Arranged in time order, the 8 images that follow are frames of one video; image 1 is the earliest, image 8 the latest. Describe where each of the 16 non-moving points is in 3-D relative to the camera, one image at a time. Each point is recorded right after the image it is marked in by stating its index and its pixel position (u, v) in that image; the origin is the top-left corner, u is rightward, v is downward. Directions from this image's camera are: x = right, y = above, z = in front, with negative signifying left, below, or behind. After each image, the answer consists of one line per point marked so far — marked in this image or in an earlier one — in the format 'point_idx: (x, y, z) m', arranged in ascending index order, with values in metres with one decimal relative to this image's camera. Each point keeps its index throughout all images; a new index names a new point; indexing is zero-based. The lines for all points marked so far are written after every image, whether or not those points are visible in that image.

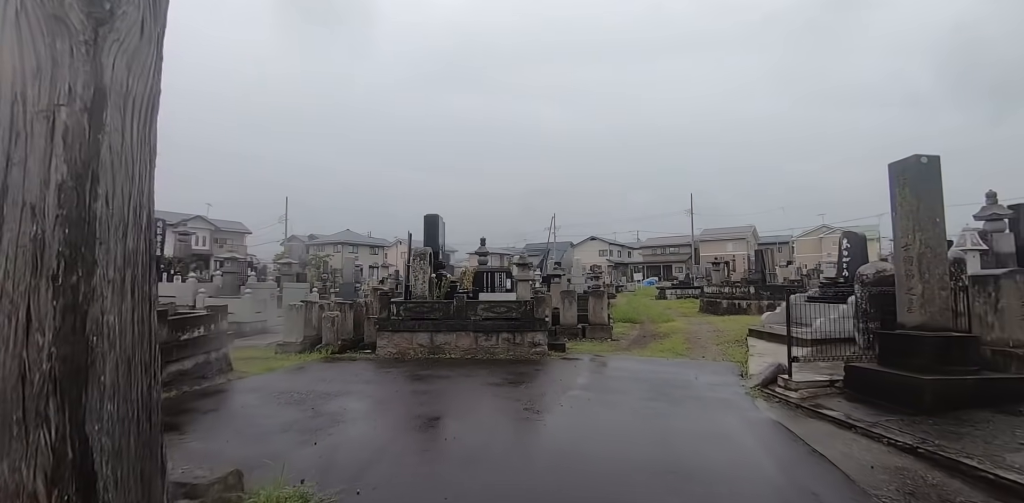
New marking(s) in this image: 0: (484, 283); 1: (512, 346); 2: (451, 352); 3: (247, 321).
0: (-0.7, -0.7, +11.1) m
1: (0.0, -1.8, +9.2) m
2: (-1.2, -2.0, +9.4) m
3: (-6.9, -1.8, +12.8) m
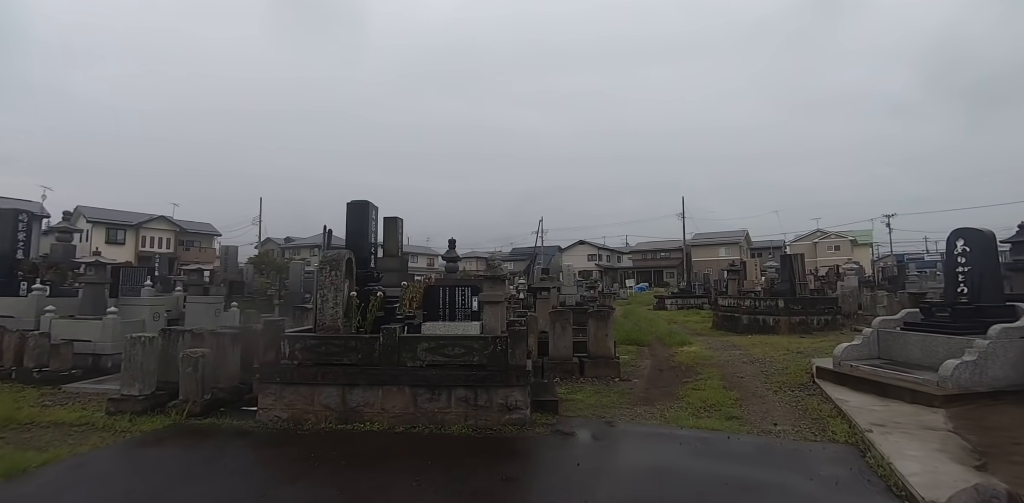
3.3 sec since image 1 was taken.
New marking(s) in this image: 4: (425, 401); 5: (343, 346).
0: (-1.2, -0.7, +7.6) m
1: (-0.5, -1.8, +5.6) m
2: (-1.6, -2.0, +5.9) m
3: (-7.4, -1.9, +9.0) m
4: (-1.0, -1.7, +5.8) m
5: (-2.0, -1.2, +6.0) m
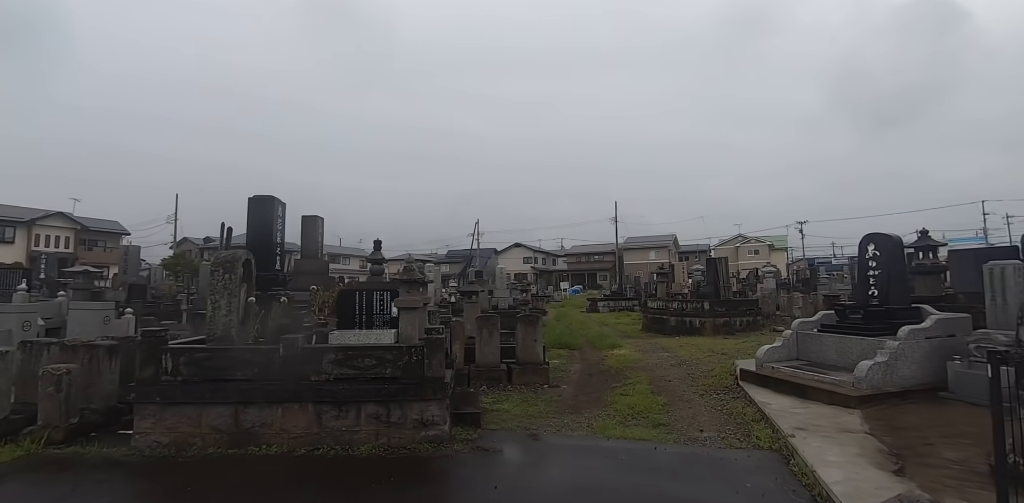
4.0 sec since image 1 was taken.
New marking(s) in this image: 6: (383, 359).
0: (-2.3, -0.7, +6.9) m
1: (-1.3, -1.8, +5.1) m
2: (-2.5, -2.0, +5.2) m
3: (-8.6, -1.8, +7.6) m
4: (-1.9, -1.7, +5.1) m
5: (-2.9, -1.1, +5.3) m
6: (-1.3, -1.1, +5.2) m
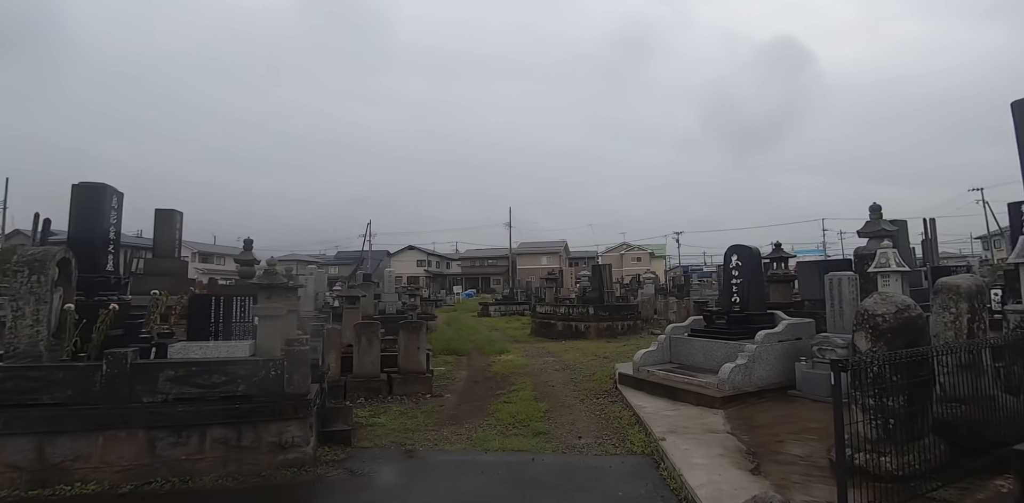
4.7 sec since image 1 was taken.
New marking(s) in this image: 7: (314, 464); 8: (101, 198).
0: (-3.8, -0.7, +6.0) m
1: (-2.5, -1.8, +4.4) m
2: (-3.7, -2.0, +4.2) m
3: (-10.2, -1.7, +5.4) m
4: (-3.0, -1.7, +4.4) m
5: (-4.1, -1.1, +4.3) m
6: (-2.5, -1.1, +4.5) m
7: (-1.8, -2.0, +4.6) m
8: (-4.9, +0.7, +6.0) m
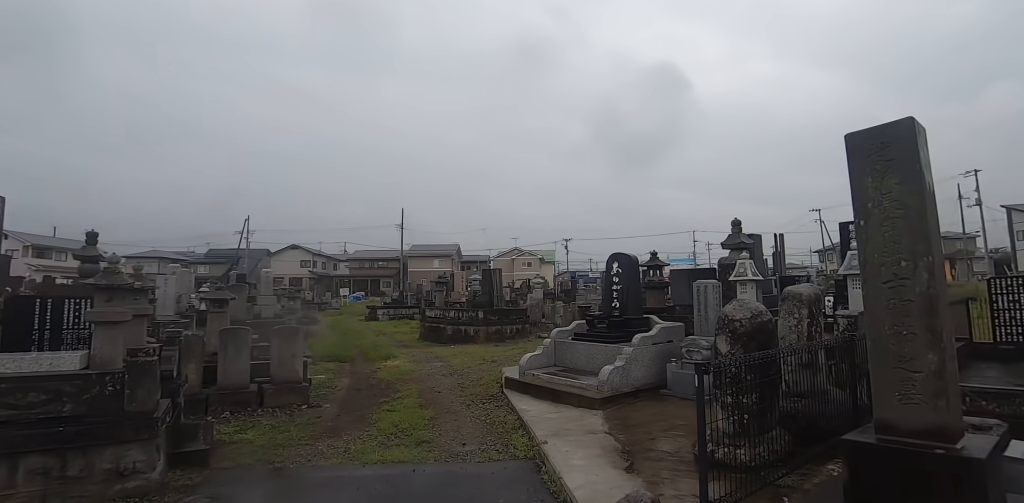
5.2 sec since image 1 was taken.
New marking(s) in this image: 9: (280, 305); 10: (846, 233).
0: (-5.0, -0.7, +5.0) m
1: (-3.4, -1.8, +3.7) m
2: (-4.6, -1.9, +3.3) m
3: (-11.1, -1.5, +3.1) m
4: (-4.0, -1.7, +3.5) m
5: (-4.9, -1.0, +3.2) m
6: (-3.5, -1.1, +3.8) m
7: (-2.8, -1.9, +4.0) m
8: (-6.1, +0.8, +4.7) m
9: (-6.5, -1.5, +14.0) m
10: (+7.4, +0.4, +11.0) m
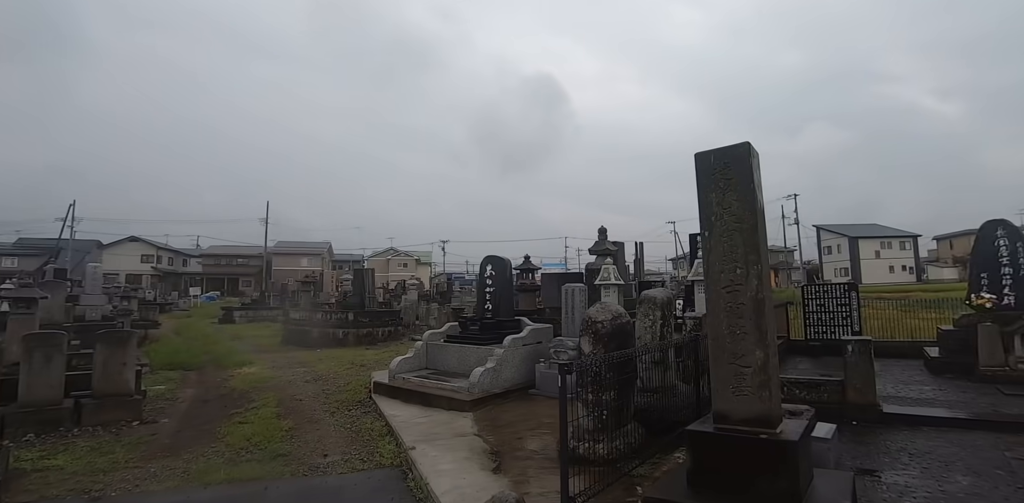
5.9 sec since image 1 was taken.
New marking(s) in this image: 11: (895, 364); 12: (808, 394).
0: (-6.1, -0.5, +3.7) m
1: (-4.3, -1.7, +2.7) m
2: (-5.3, -1.7, +2.1) m
3: (-11.6, -1.1, +0.4) m
4: (-4.7, -1.5, +2.5) m
5: (-5.6, -0.9, +1.9) m
6: (-4.3, -1.0, +2.8) m
7: (-3.8, -1.8, +3.2) m
8: (-7.0, +1.0, +3.2) m
9: (-9.6, -1.3, +12.0) m
10: (+4.6, +0.2, +12.3) m
11: (+6.0, -1.8, +7.9) m
12: (+3.0, -1.5, +5.1) m
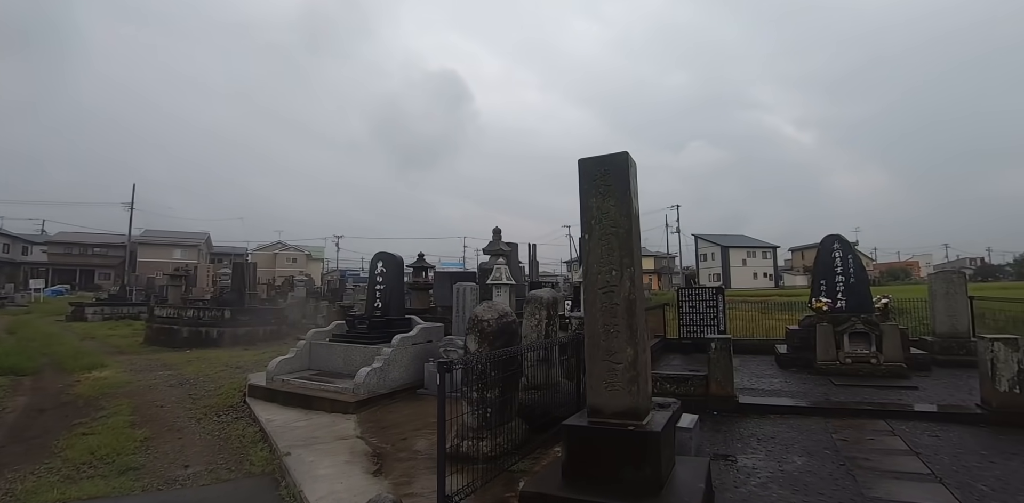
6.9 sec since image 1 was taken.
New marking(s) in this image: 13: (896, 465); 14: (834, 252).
0: (-6.8, -0.3, +2.5) m
1: (-4.8, -1.5, +1.9) m
2: (-5.7, -1.6, +1.0) m
3: (-11.6, -0.7, -1.8) m
4: (-5.2, -1.4, +1.5) m
5: (-6.0, -0.7, +0.8) m
6: (-4.9, -0.8, +2.0) m
7: (-4.4, -1.7, +2.4) m
8: (-7.5, +1.2, +1.8) m
9: (-11.8, -1.0, +10.0) m
10: (+2.2, +0.1, +13.0) m
11: (+4.3, -1.9, +8.8) m
12: (+1.9, -1.6, +5.6) m
13: (+2.7, -1.5, +3.5) m
14: (+5.2, 0.0, +8.0) m
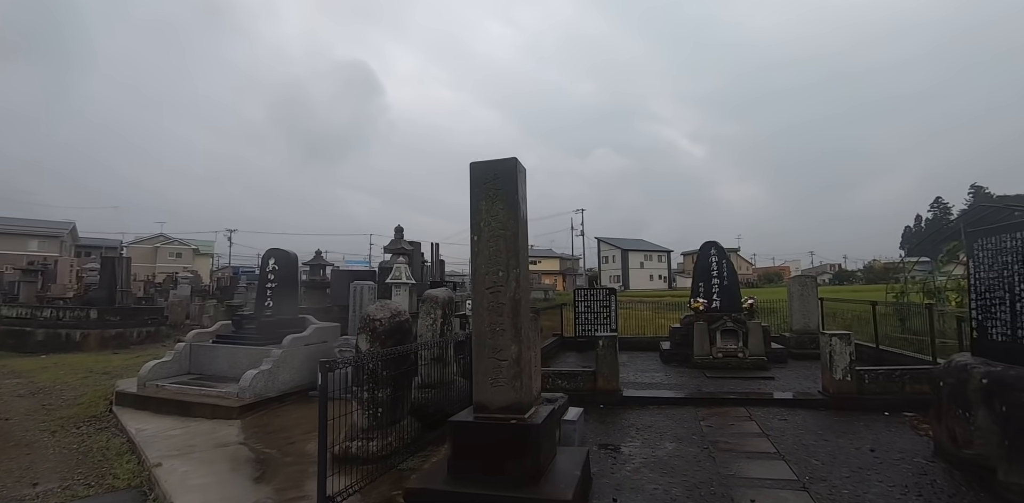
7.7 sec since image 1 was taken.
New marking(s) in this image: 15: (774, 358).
0: (-7.2, -0.2, +1.3) m
1: (-5.2, -1.4, +1.1) m
2: (-5.9, -1.4, +0.1) m
3: (-11.2, -0.5, -3.7) m
4: (-5.5, -1.3, +0.7) m
5: (-6.1, -0.6, -0.1) m
6: (-5.2, -0.7, +1.2) m
7: (-4.9, -1.6, +1.7) m
8: (-7.8, +1.3, +0.5) m
9: (-13.4, -0.7, +7.9) m
10: (-0.1, +0.1, +13.2) m
11: (+2.6, -2.0, +9.4) m
12: (+0.8, -1.6, +5.9) m
13: (+1.9, -1.6, +3.9) m
14: (+3.7, -0.1, +8.8) m
15: (+4.5, -1.8, +8.3) m
